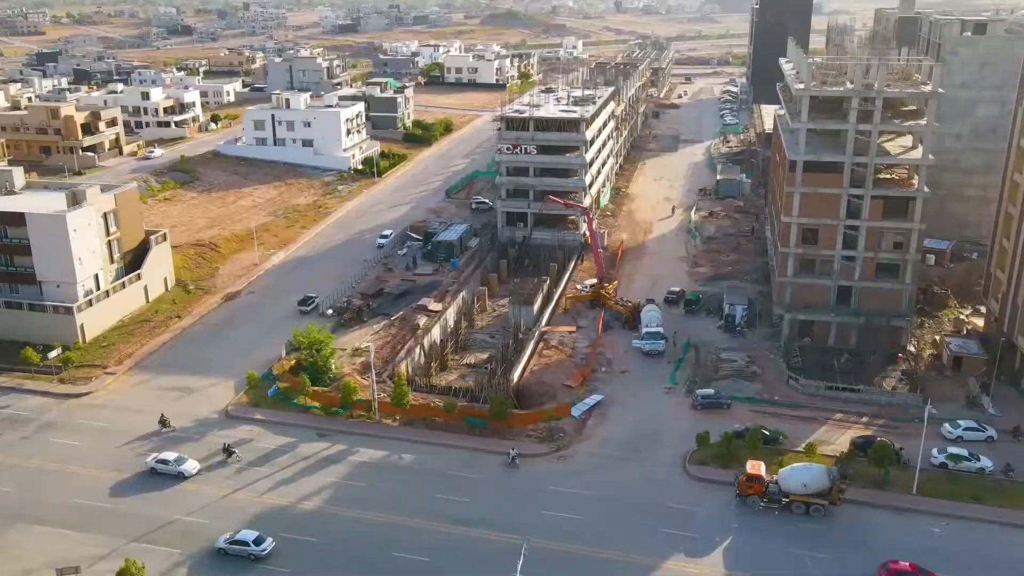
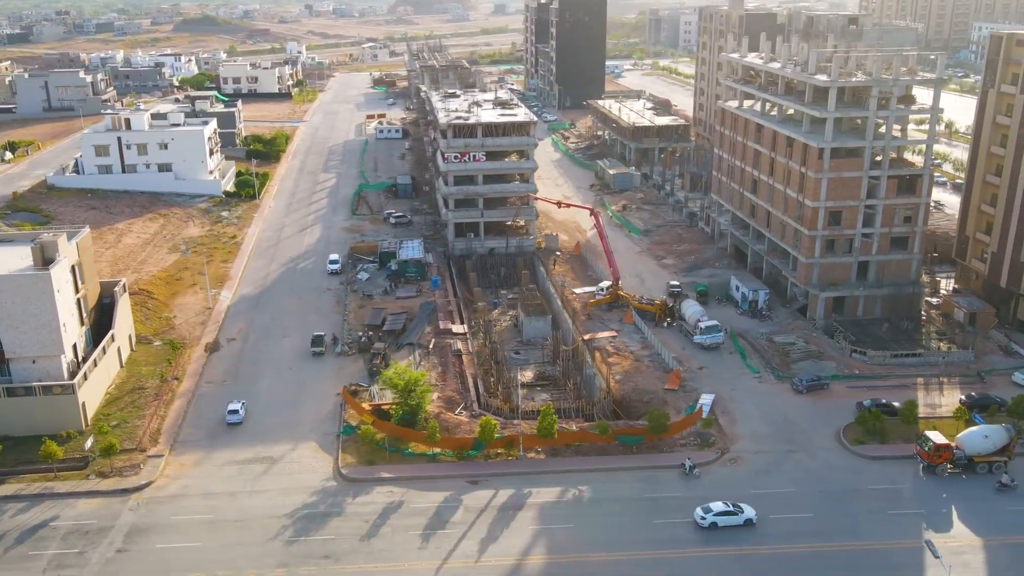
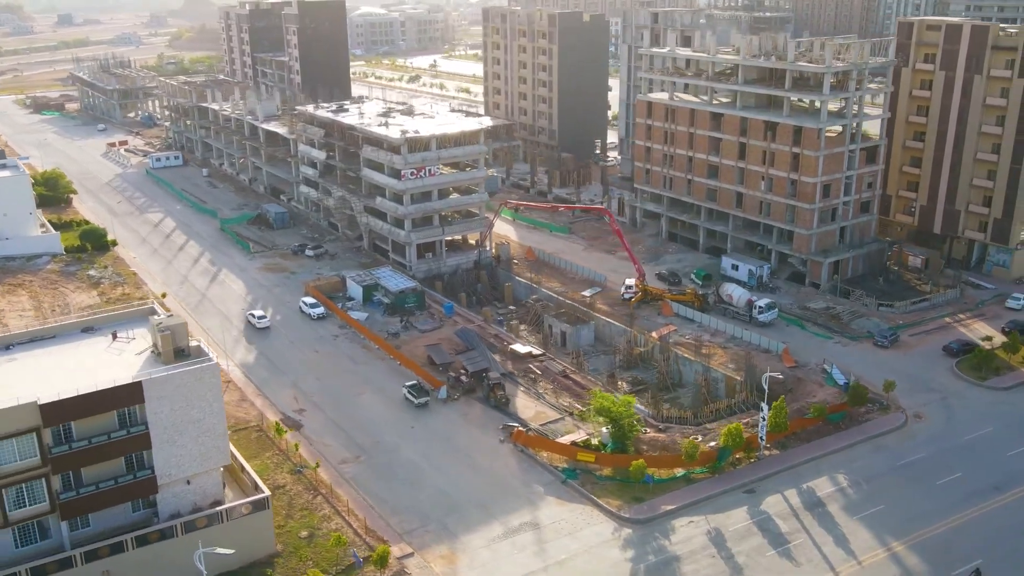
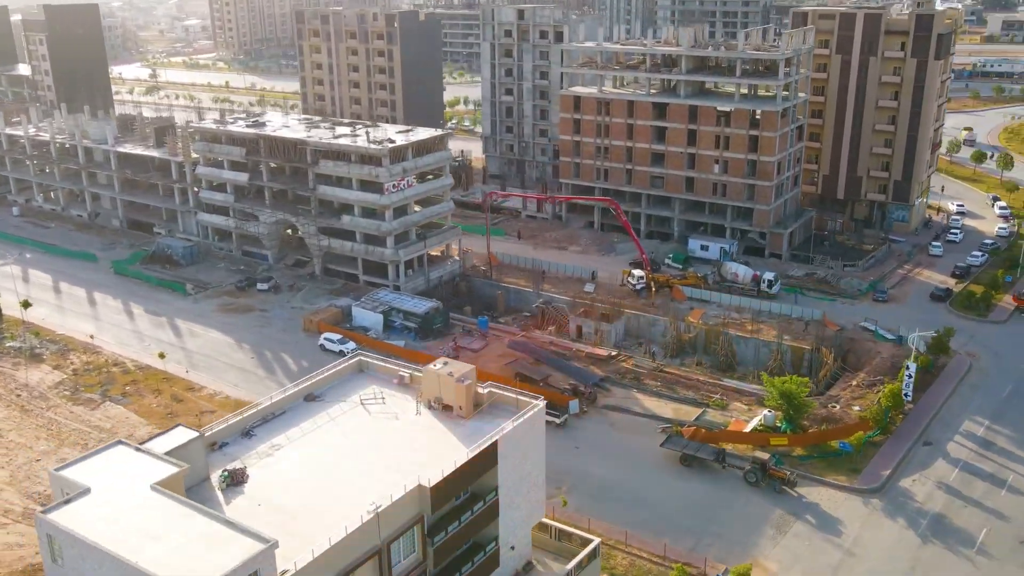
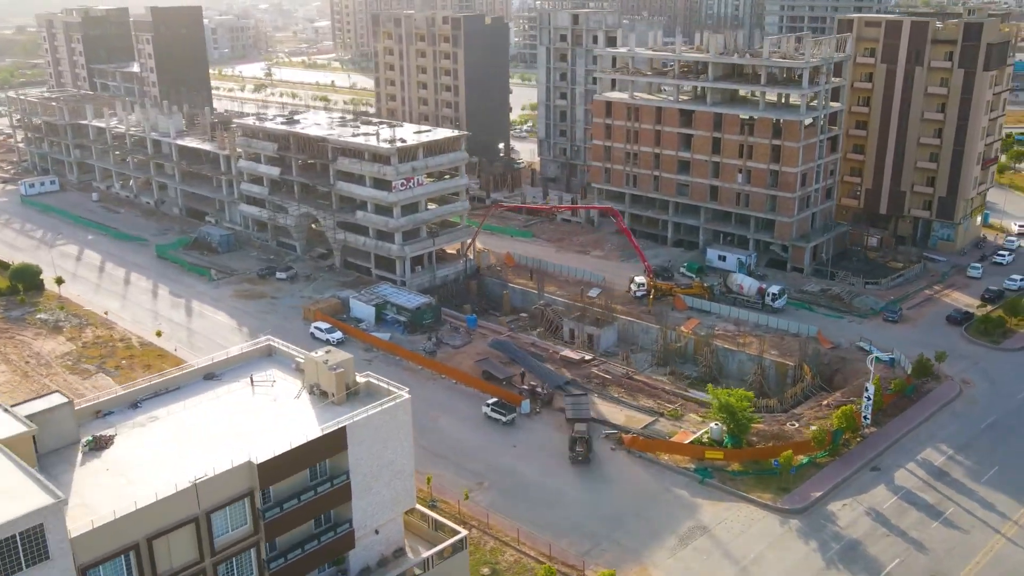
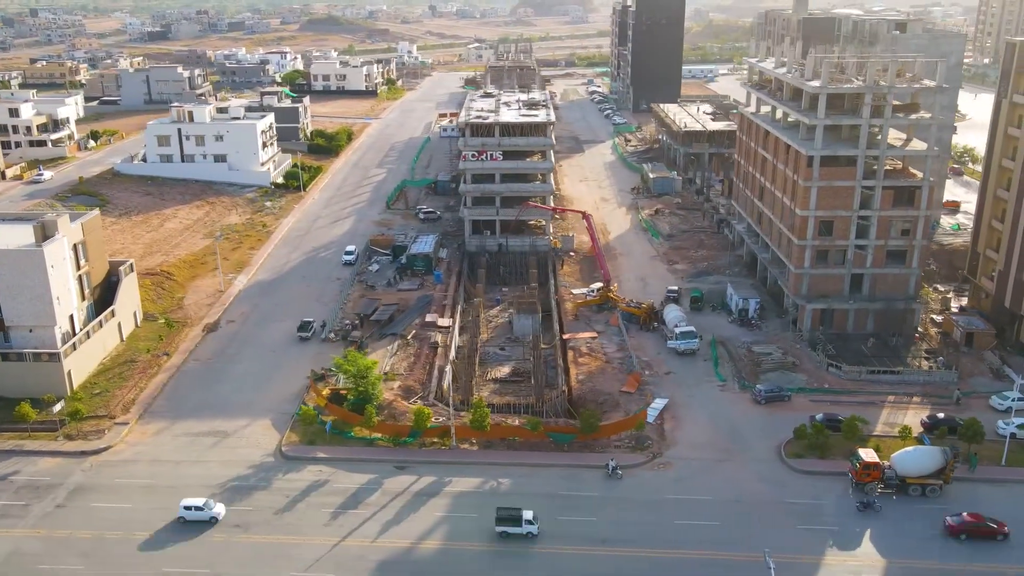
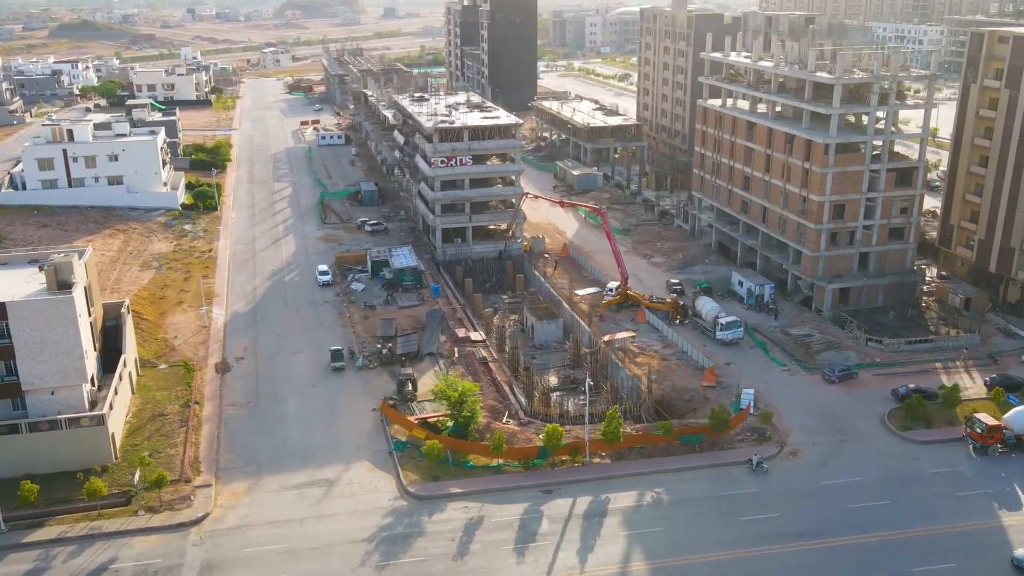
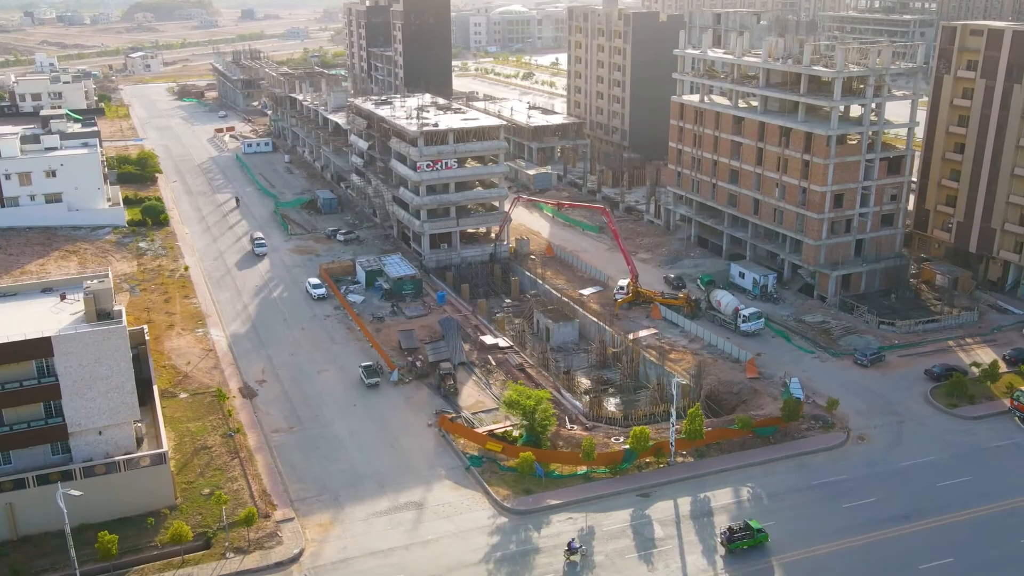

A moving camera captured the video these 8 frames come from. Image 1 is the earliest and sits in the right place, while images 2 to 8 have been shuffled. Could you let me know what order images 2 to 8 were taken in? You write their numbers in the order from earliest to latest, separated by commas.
6, 2, 7, 8, 3, 5, 4
